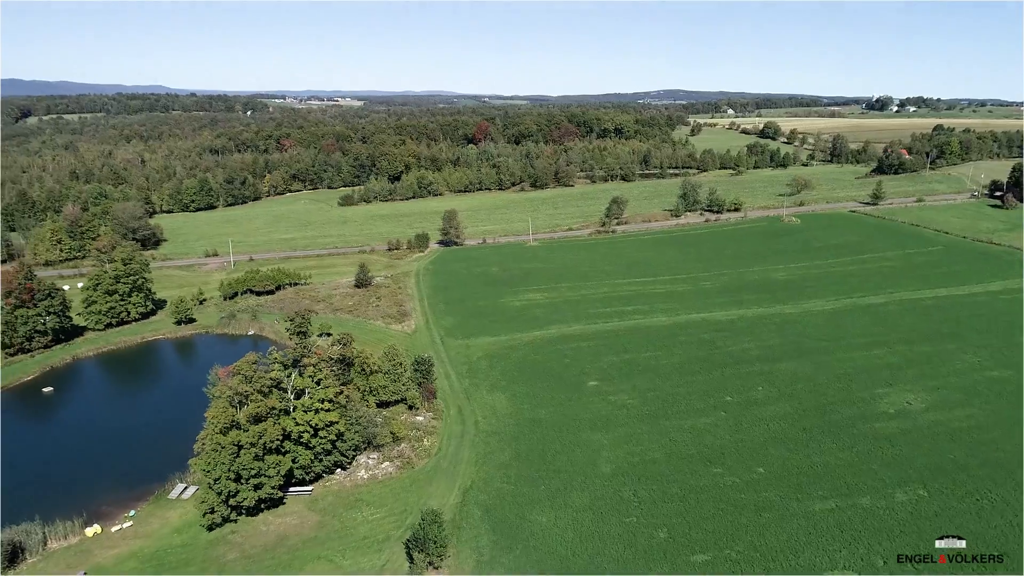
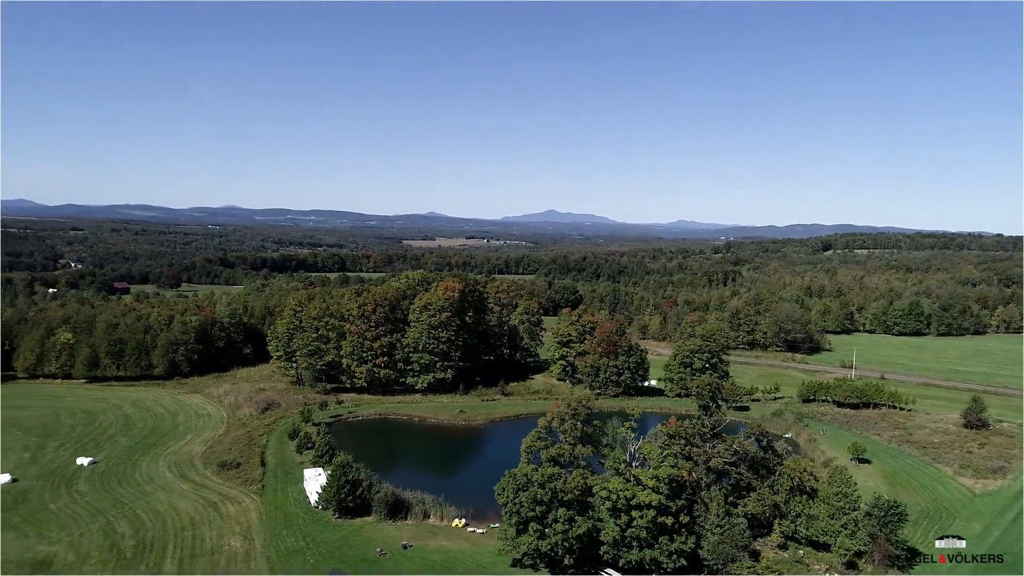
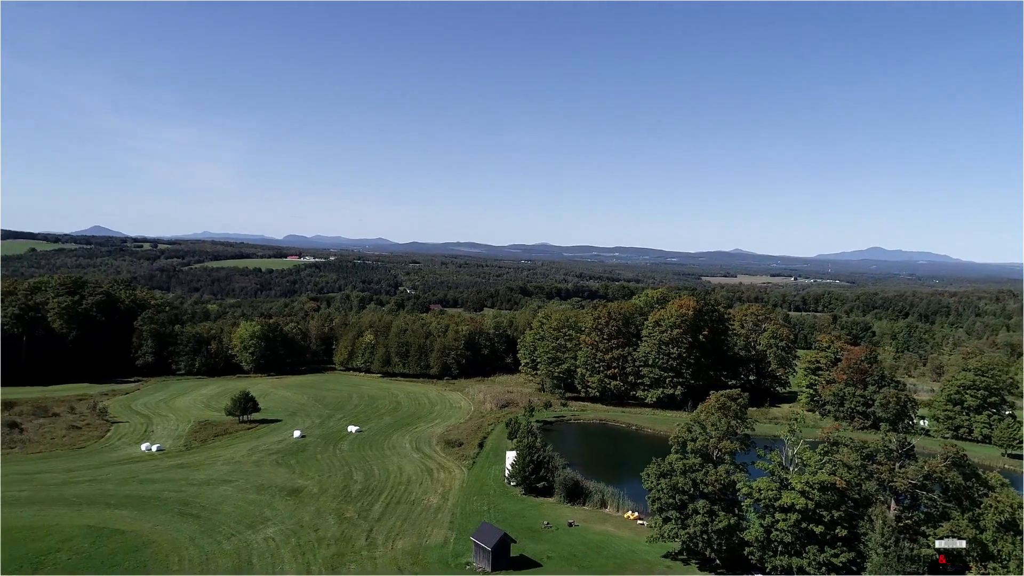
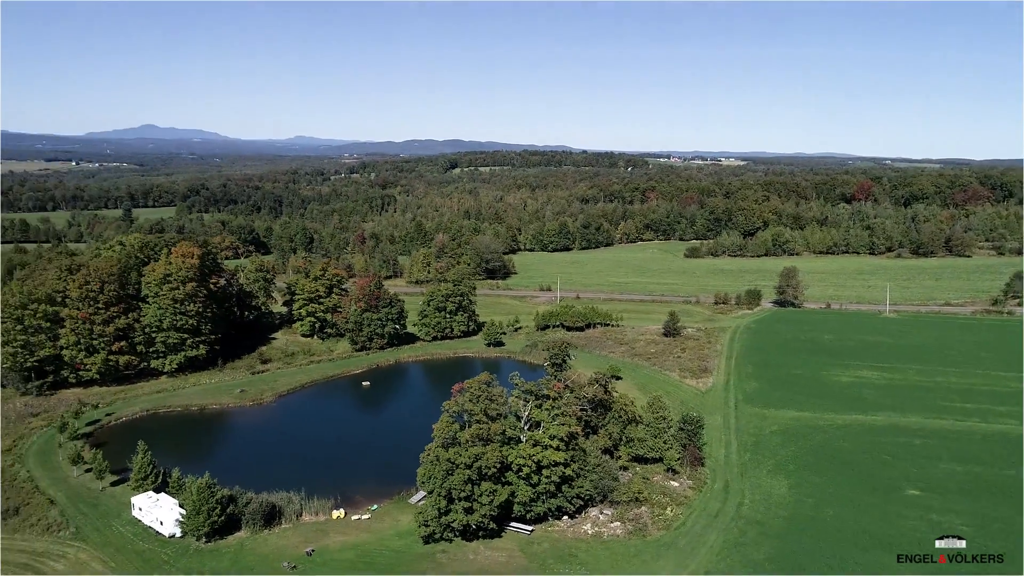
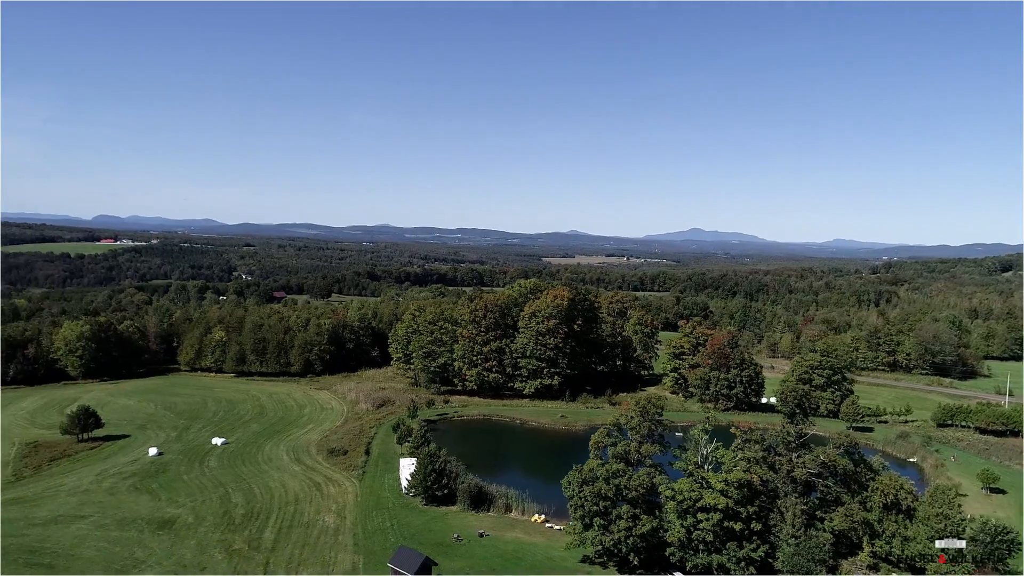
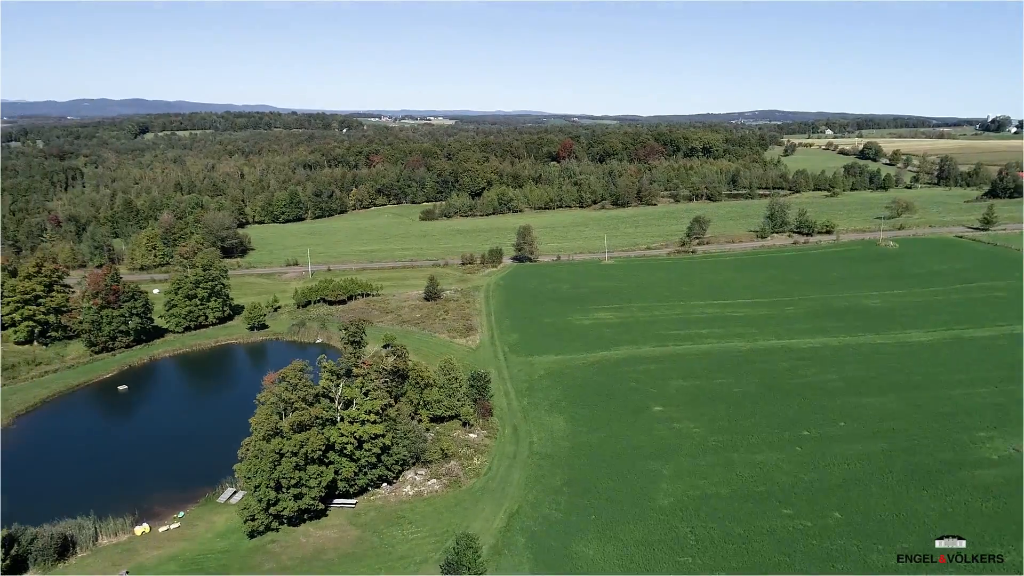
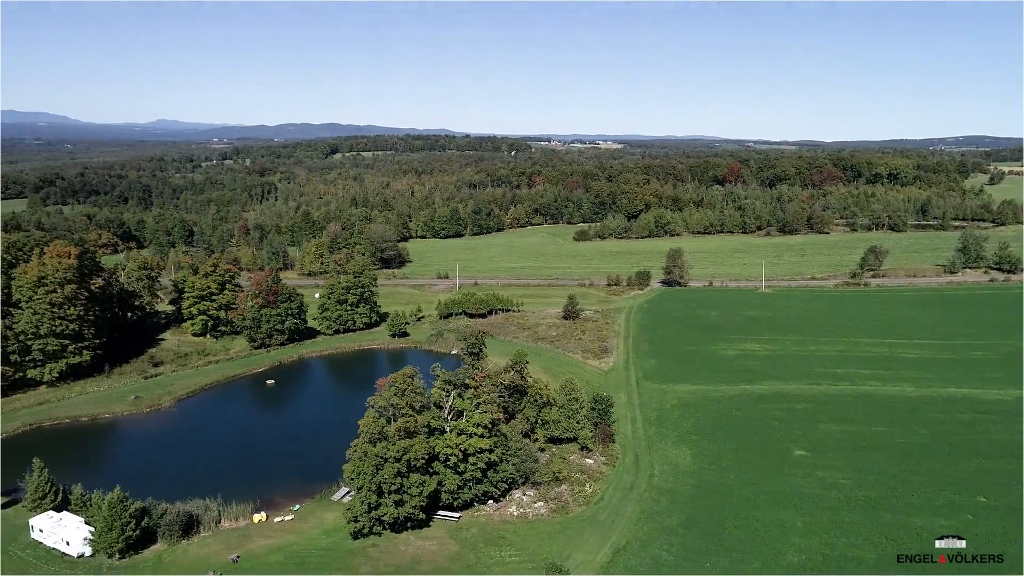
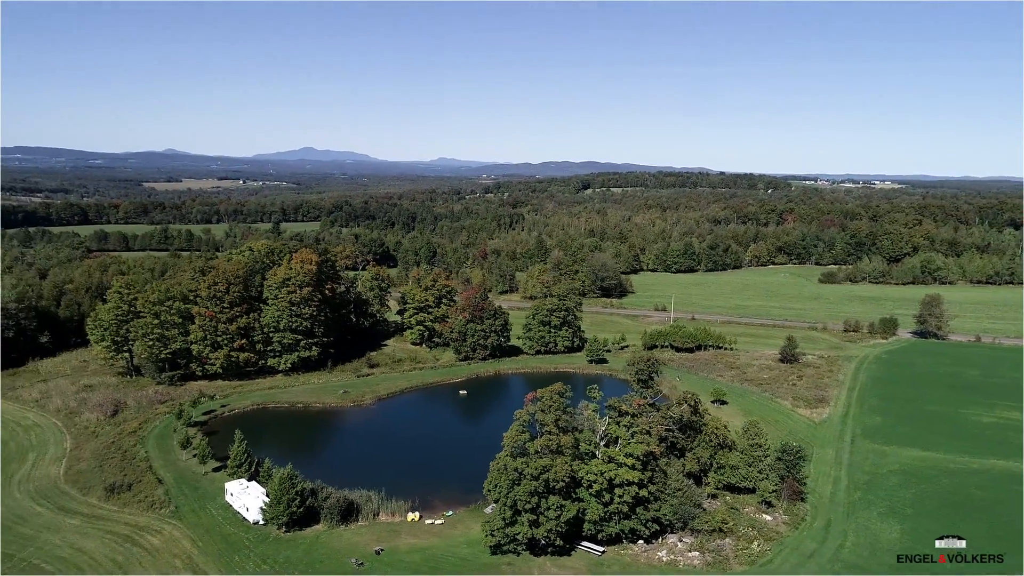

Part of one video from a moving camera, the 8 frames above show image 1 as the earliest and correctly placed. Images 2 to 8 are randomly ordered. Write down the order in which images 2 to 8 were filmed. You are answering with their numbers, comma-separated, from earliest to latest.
6, 7, 4, 8, 2, 5, 3
